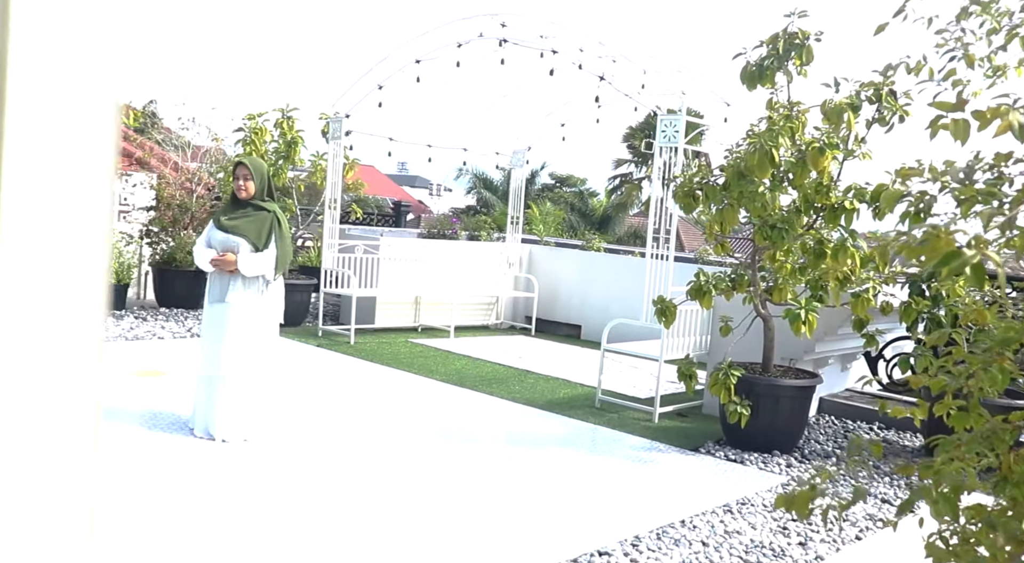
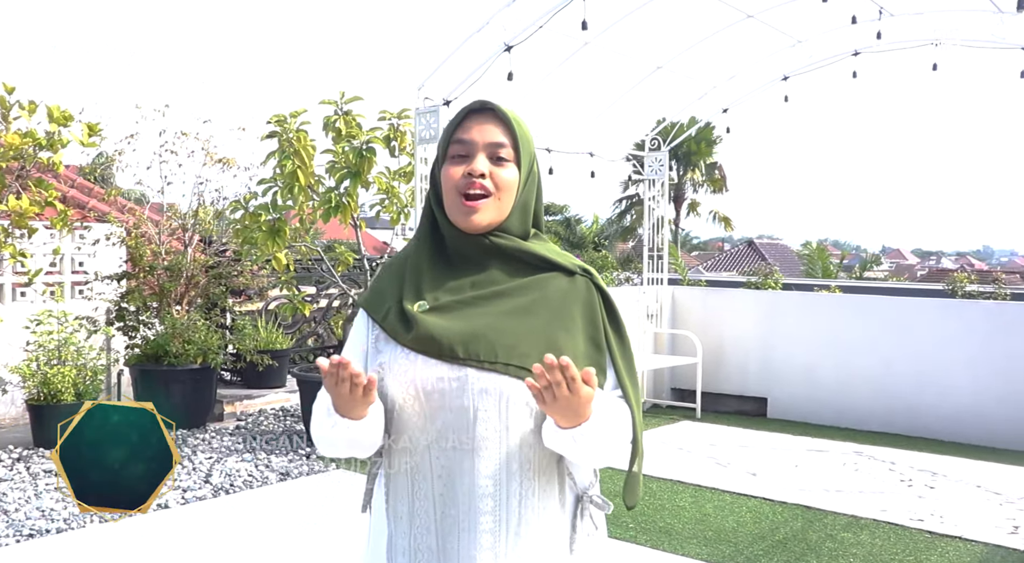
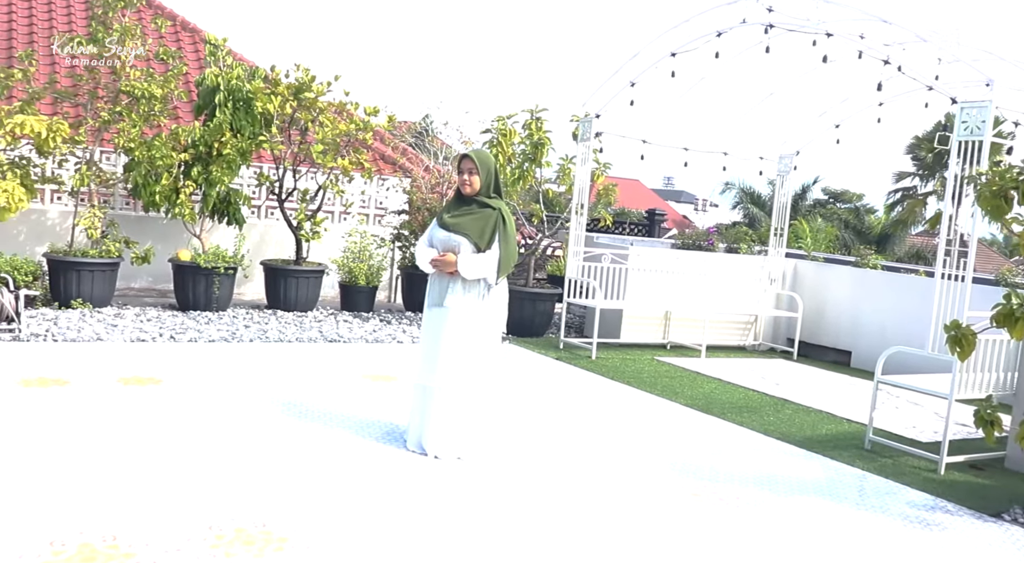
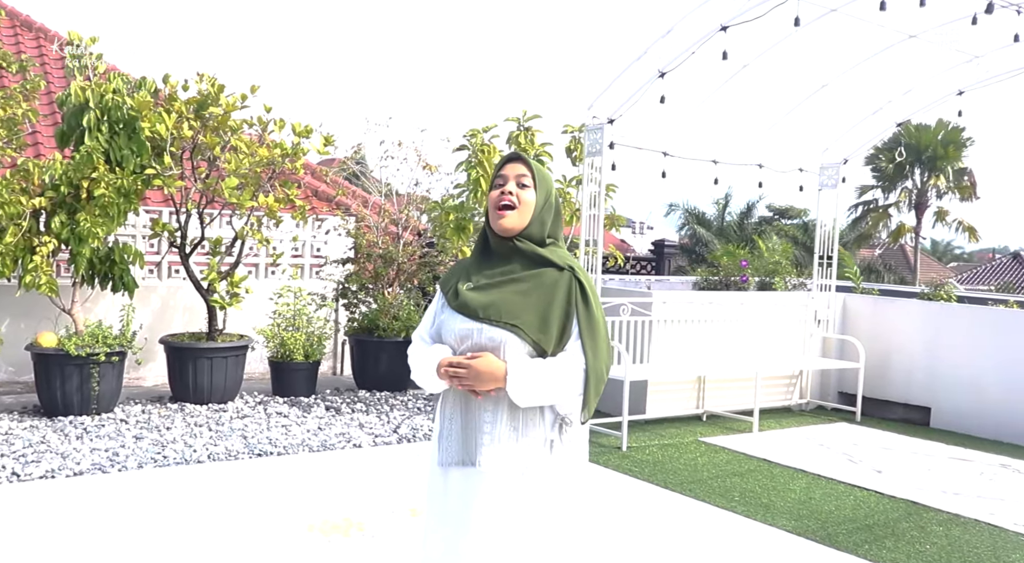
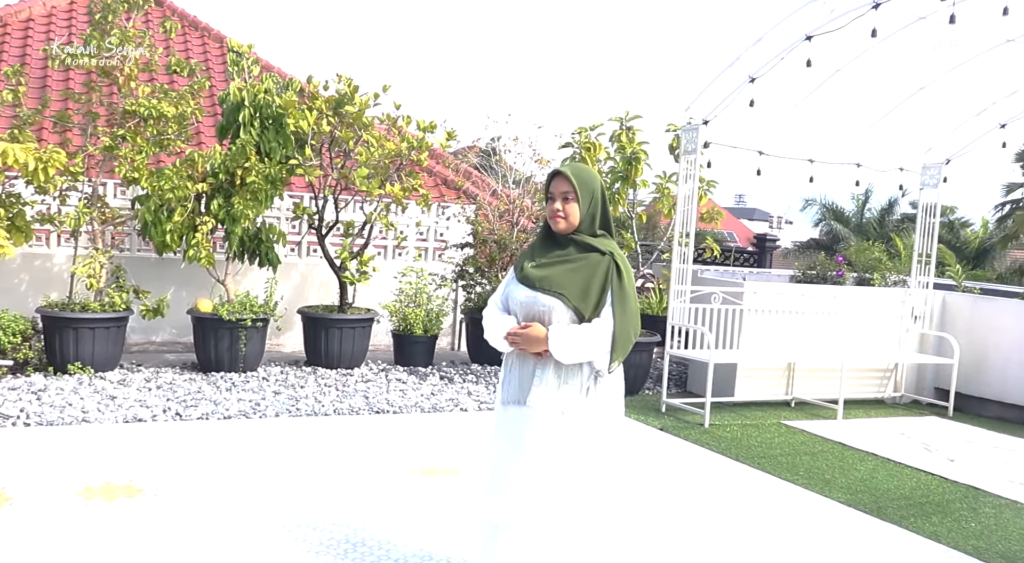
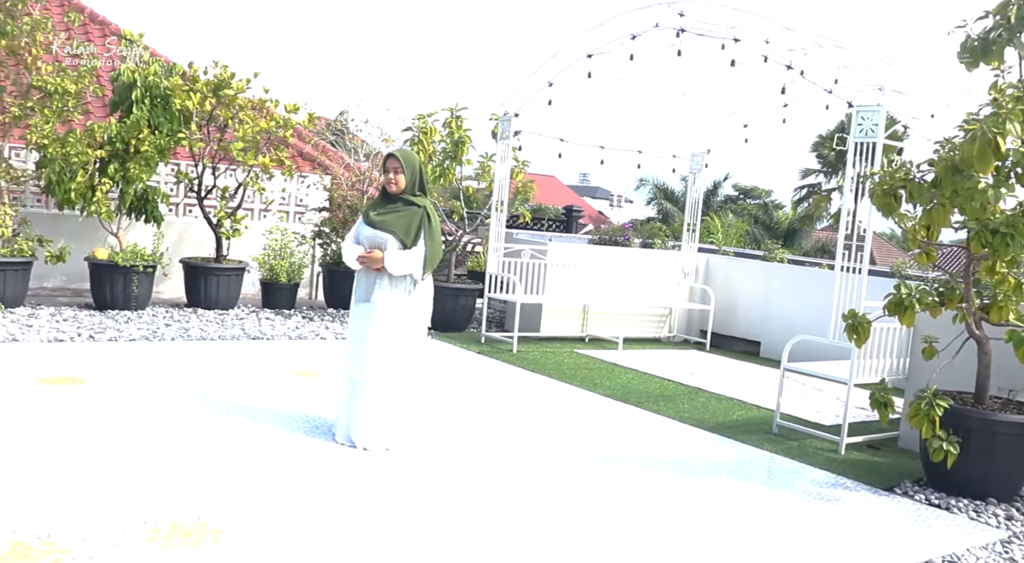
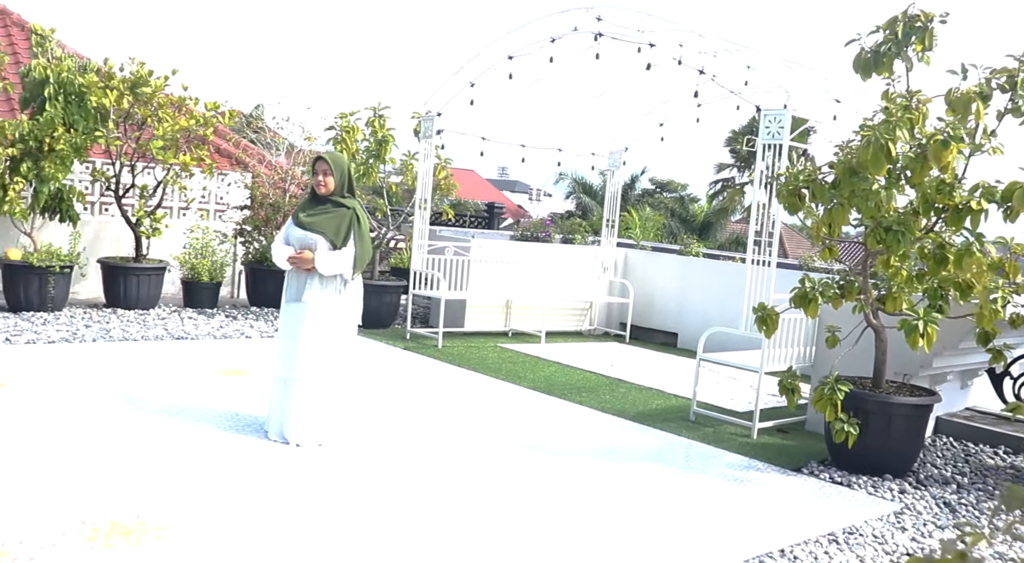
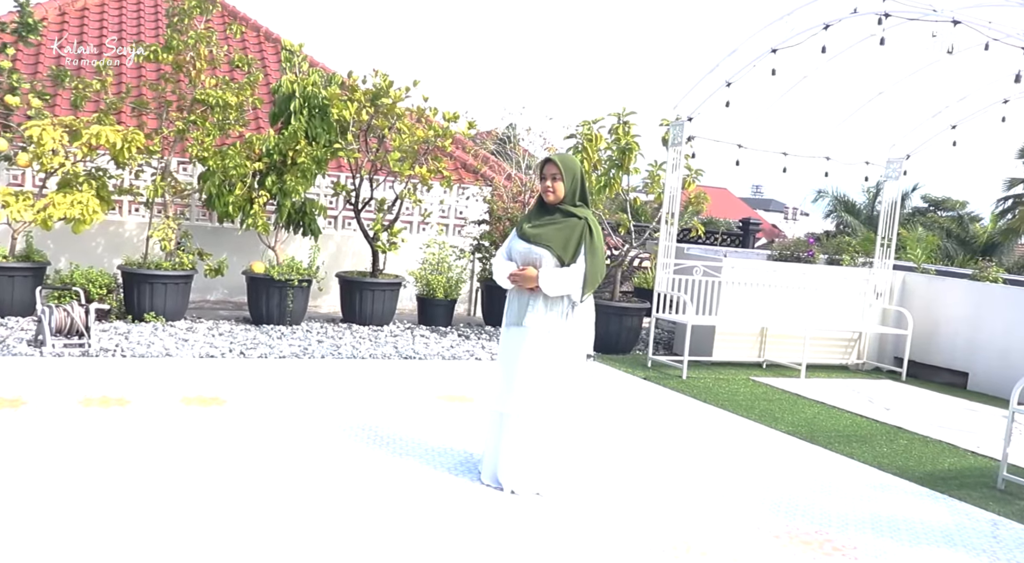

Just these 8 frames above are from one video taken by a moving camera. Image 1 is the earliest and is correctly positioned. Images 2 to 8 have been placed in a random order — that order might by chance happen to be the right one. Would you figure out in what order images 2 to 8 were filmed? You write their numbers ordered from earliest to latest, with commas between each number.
7, 6, 3, 8, 5, 4, 2
